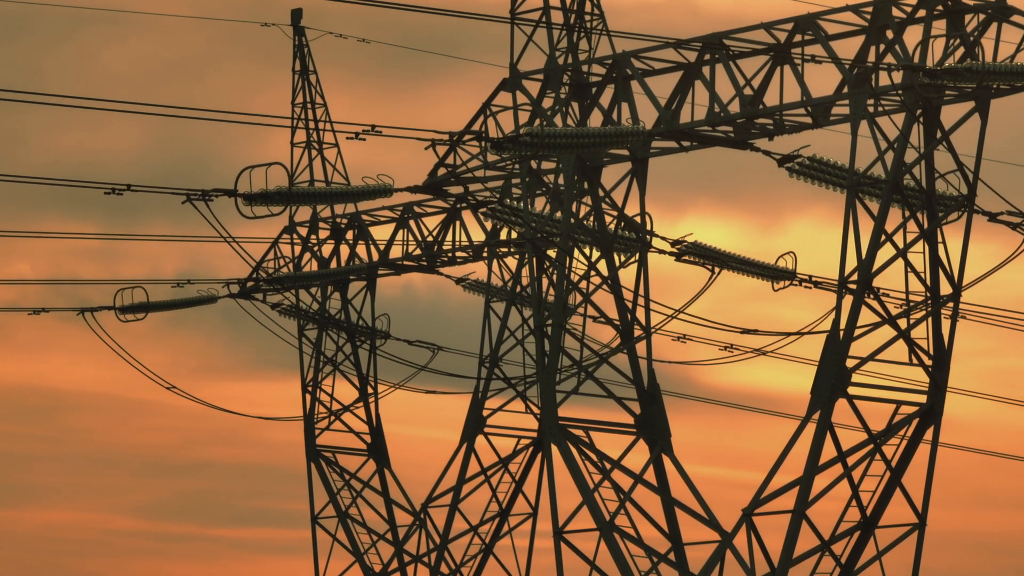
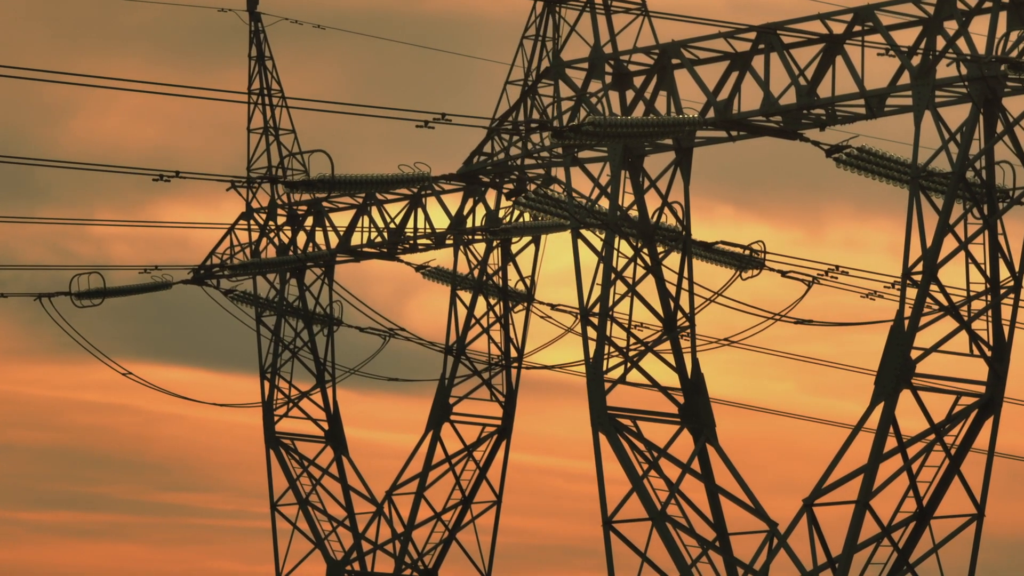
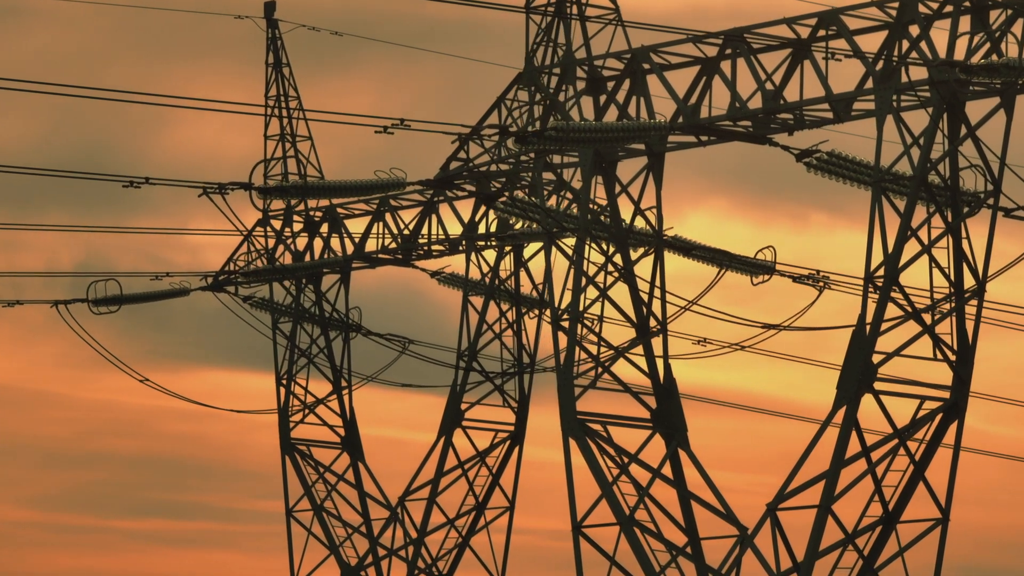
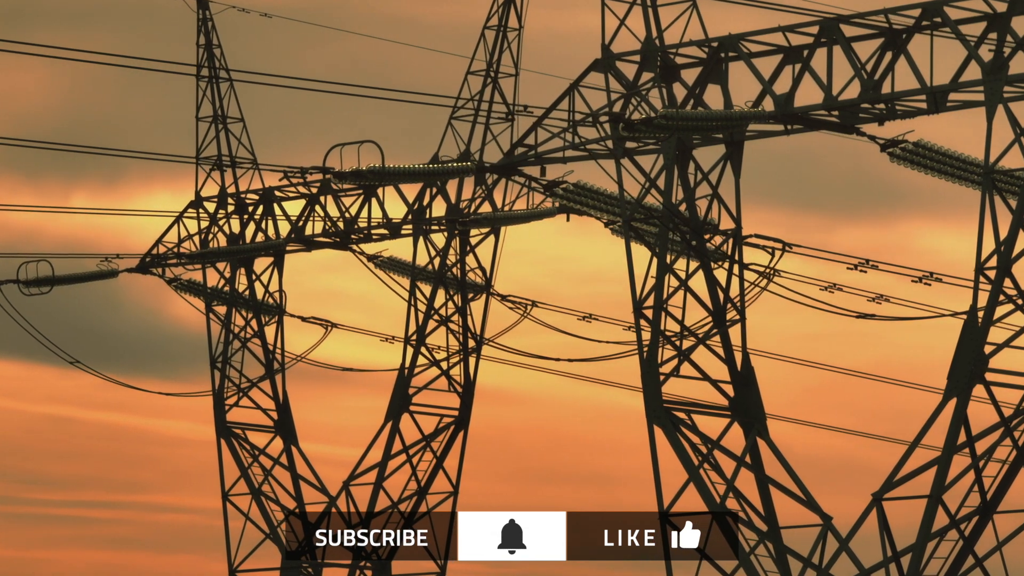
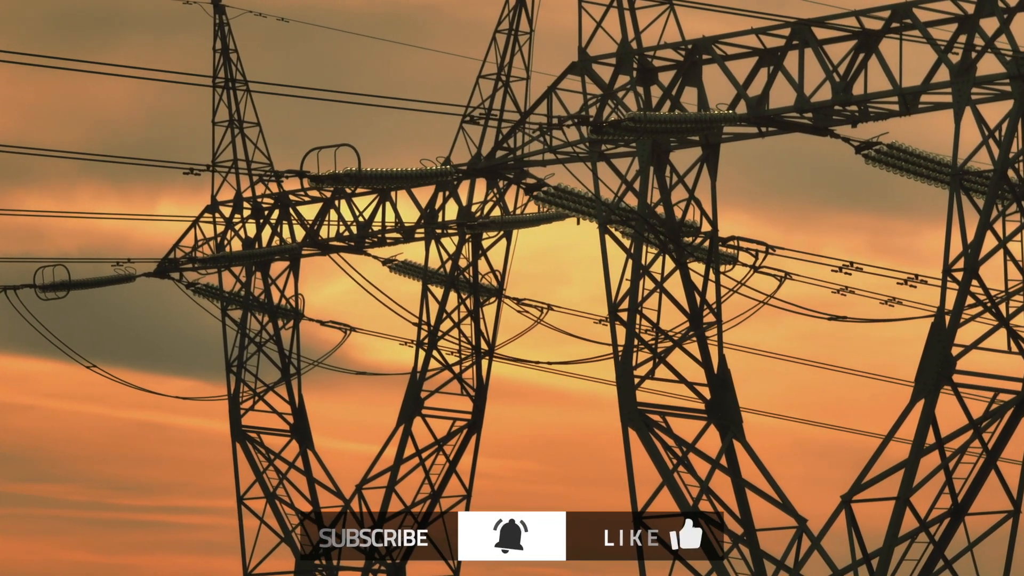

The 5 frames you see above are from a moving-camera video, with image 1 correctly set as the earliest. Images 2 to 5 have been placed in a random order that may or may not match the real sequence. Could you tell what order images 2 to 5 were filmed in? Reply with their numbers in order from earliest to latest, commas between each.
3, 2, 5, 4
